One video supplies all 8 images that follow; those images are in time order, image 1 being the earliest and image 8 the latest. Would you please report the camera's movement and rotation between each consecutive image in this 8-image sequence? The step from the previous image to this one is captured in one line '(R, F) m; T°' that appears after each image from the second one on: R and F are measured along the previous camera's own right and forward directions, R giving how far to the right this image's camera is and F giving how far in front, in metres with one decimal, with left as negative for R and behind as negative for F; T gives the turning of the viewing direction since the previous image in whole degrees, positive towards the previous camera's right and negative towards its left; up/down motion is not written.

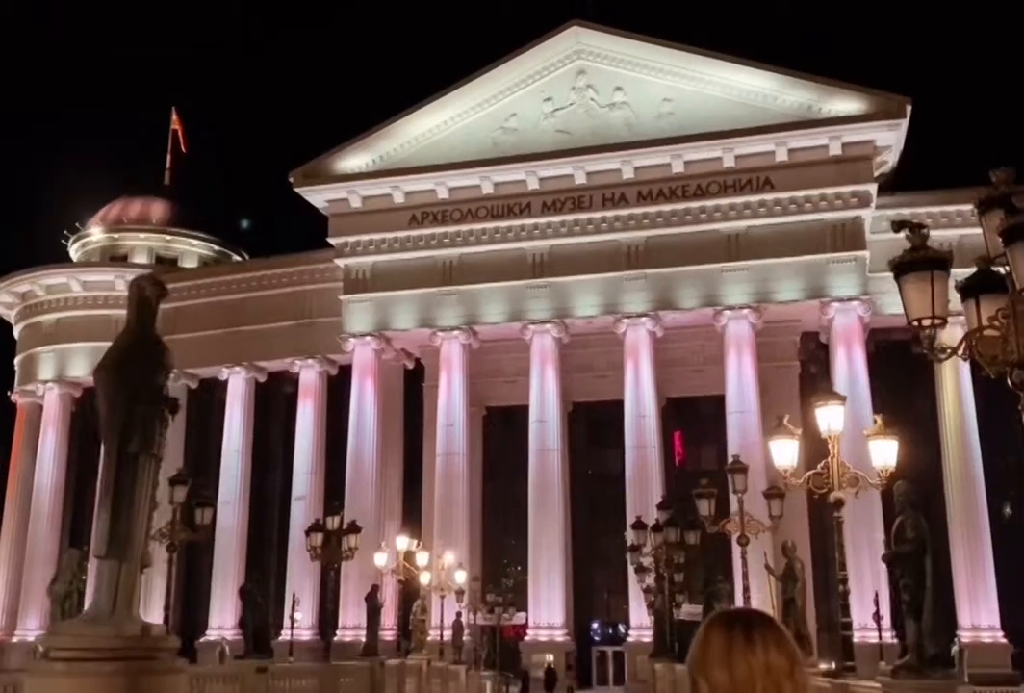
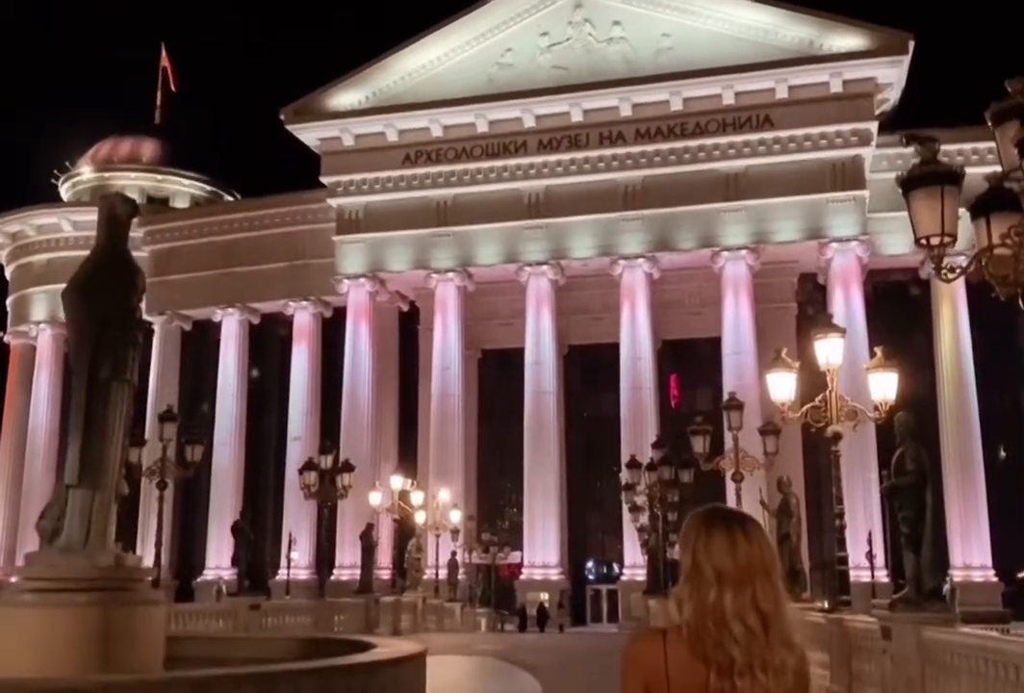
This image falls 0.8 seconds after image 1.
(+0.1, +0.4) m; 0°
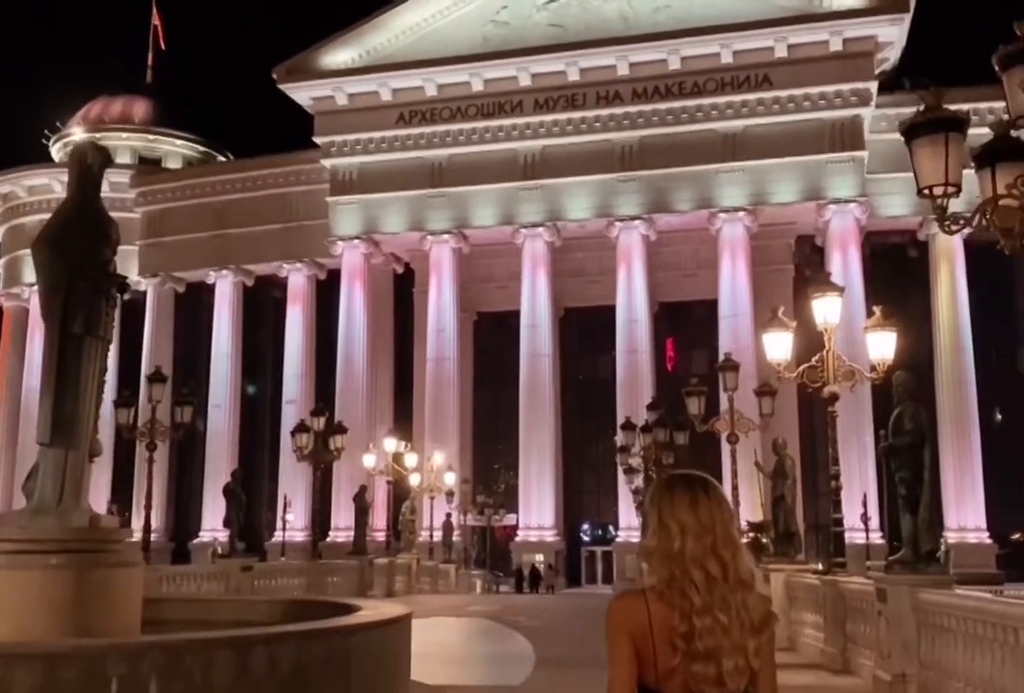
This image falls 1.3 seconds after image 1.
(+0.1, +0.3) m; 0°
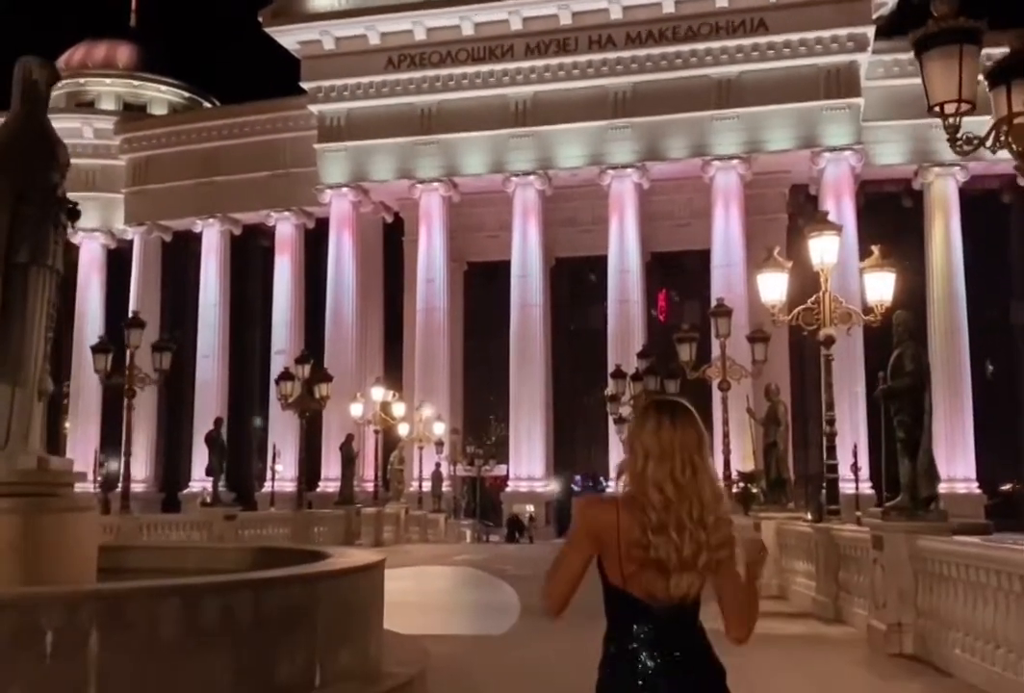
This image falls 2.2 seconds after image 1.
(+0.1, +0.5) m; 0°
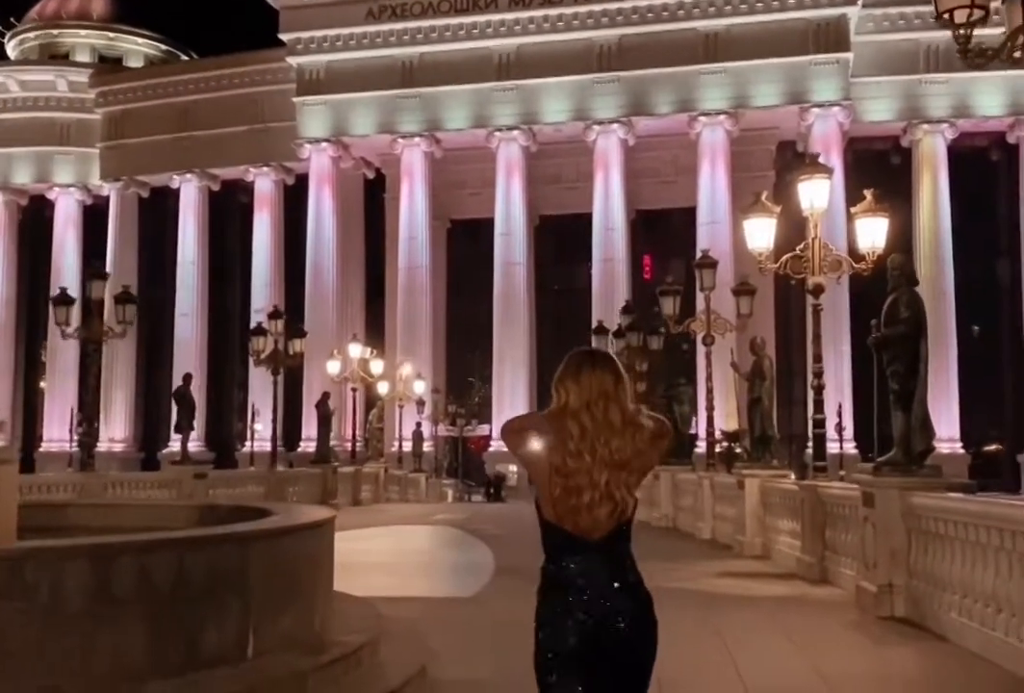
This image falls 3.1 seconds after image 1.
(+0.1, +0.7) m; +1°
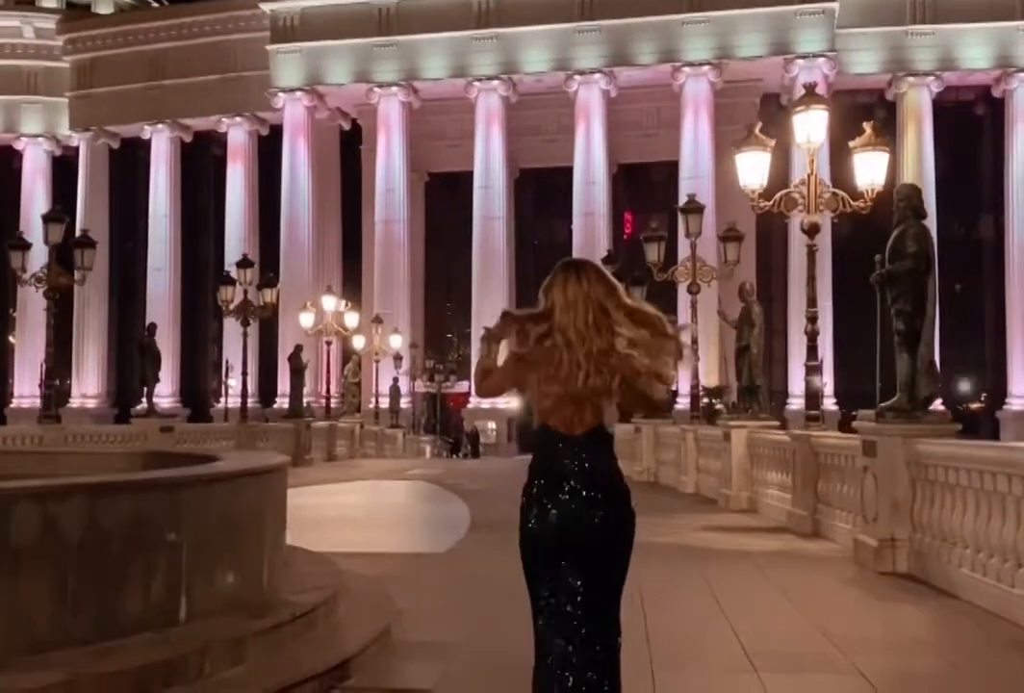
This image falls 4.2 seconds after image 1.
(0.0, +0.7) m; +1°
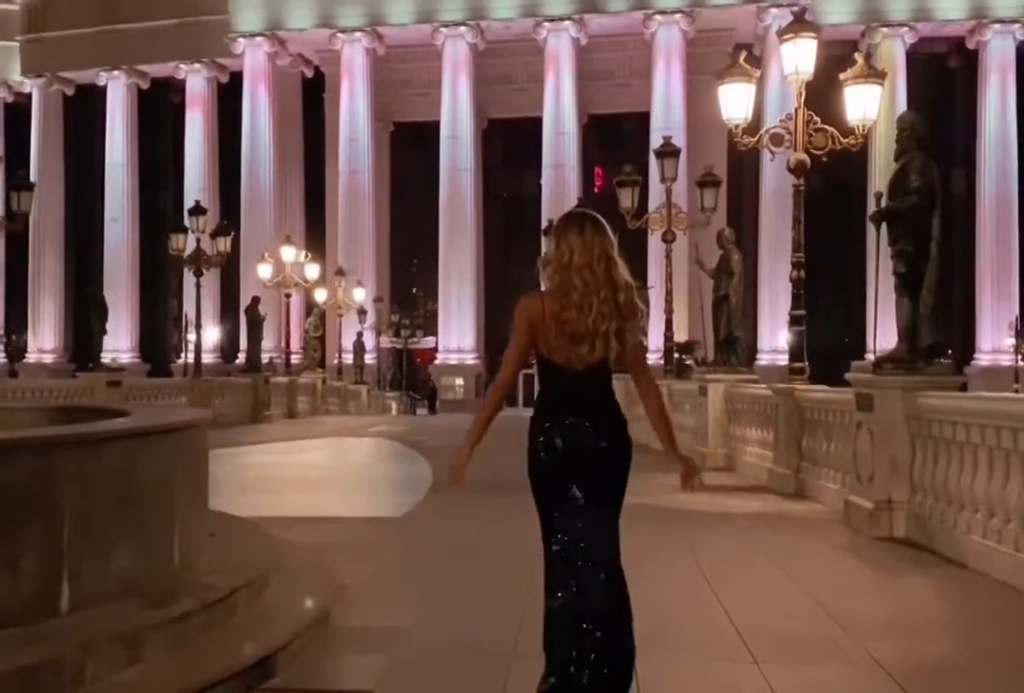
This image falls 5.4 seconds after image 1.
(0.0, +0.8) m; +2°
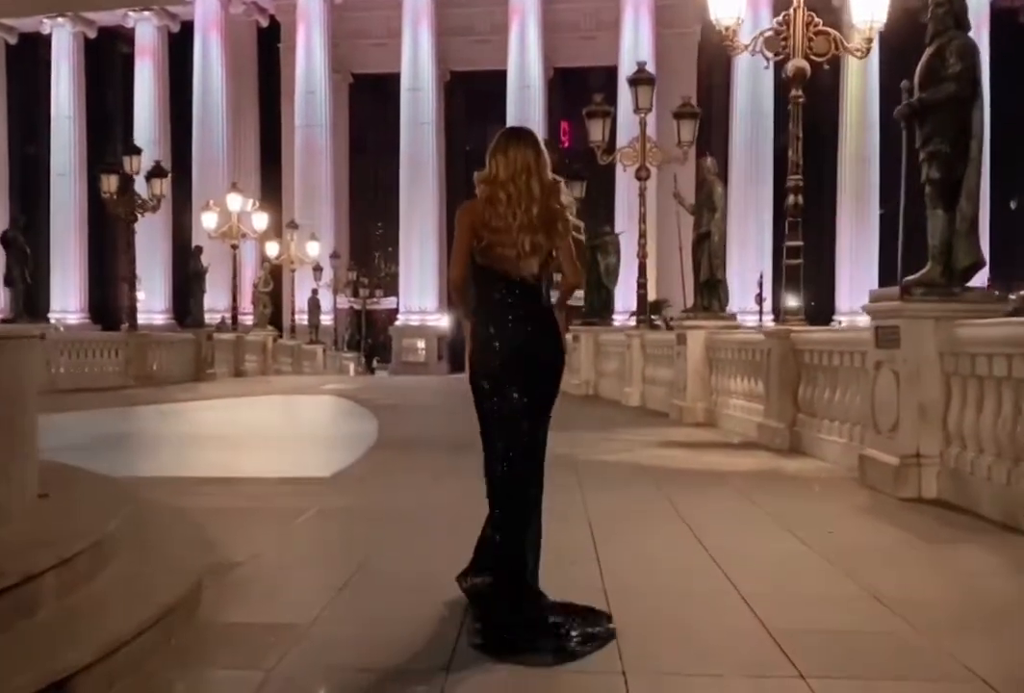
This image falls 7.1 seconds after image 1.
(+0.1, +1.4) m; +2°
